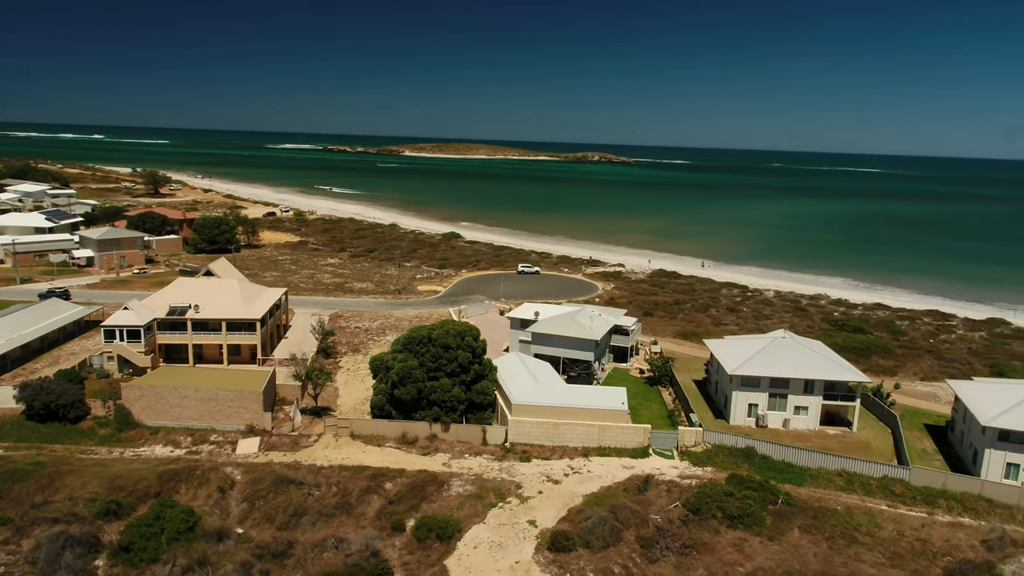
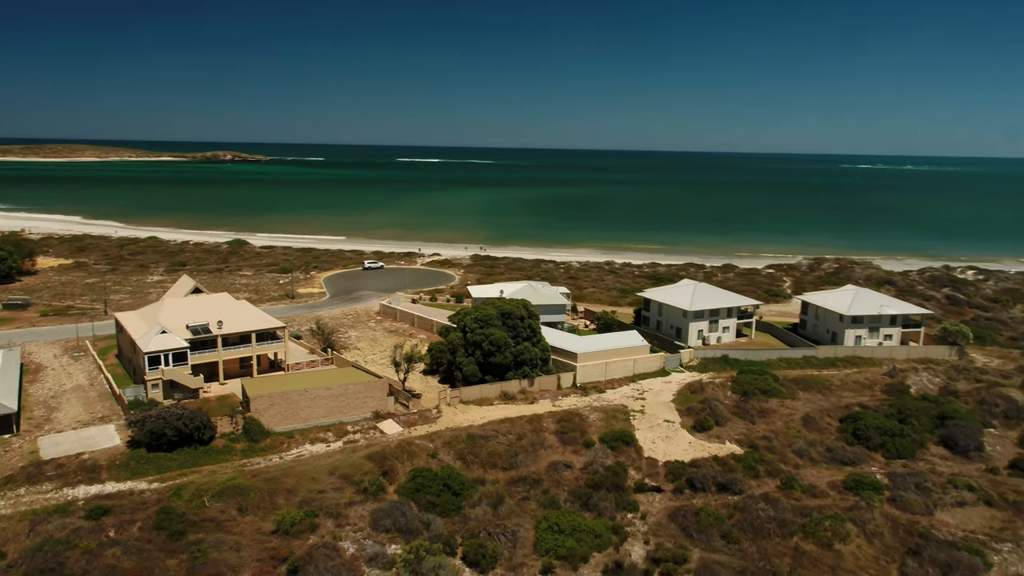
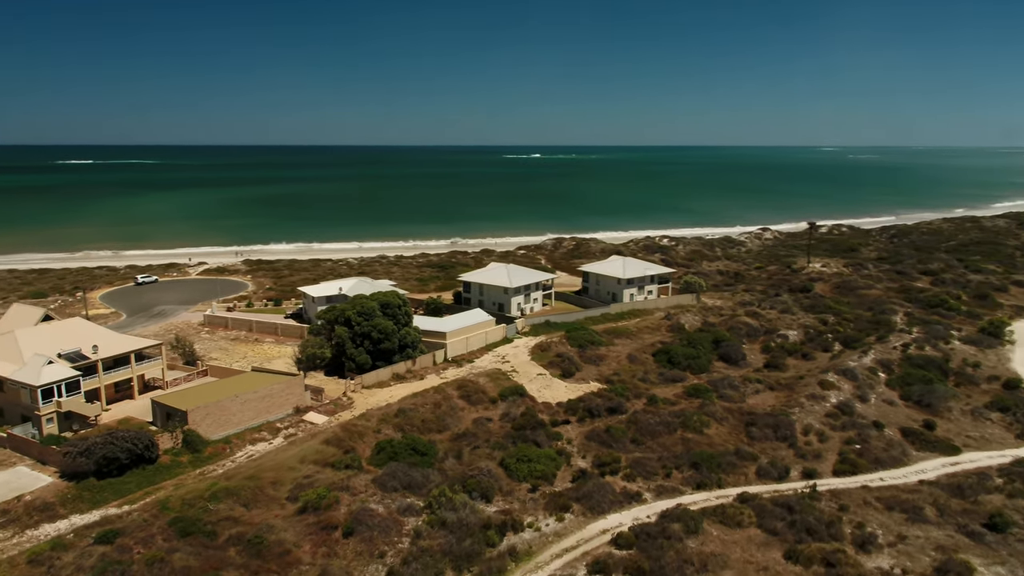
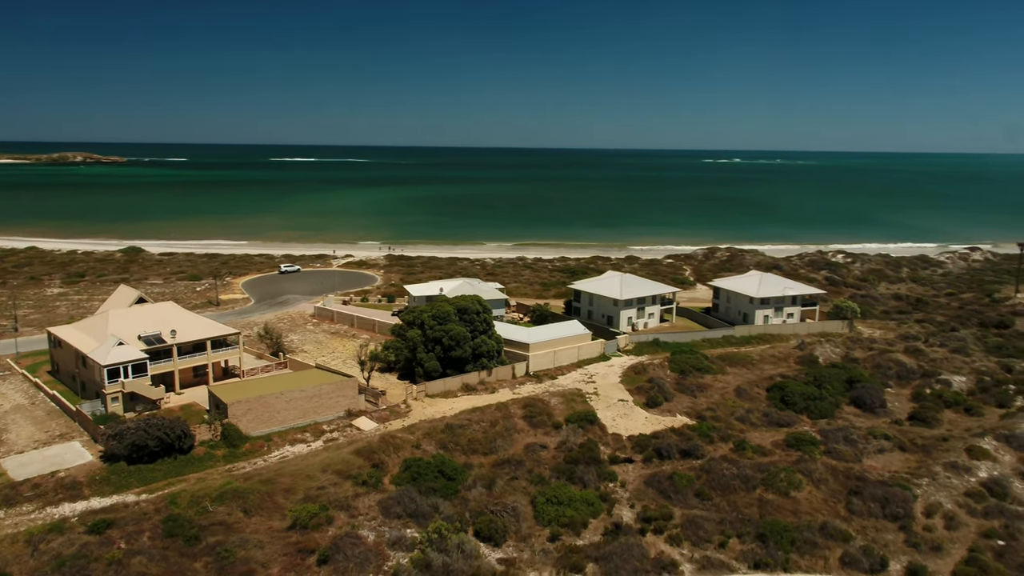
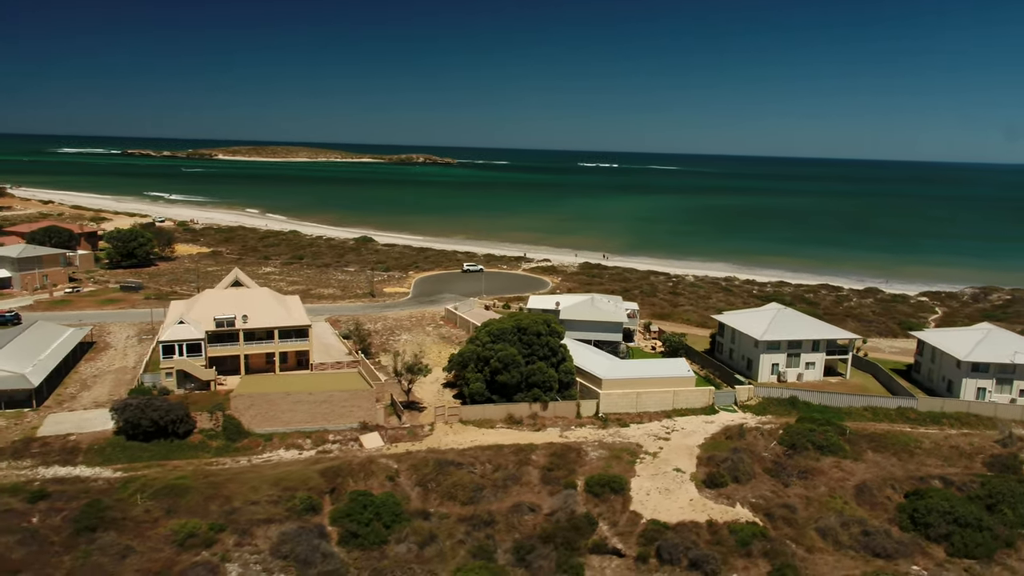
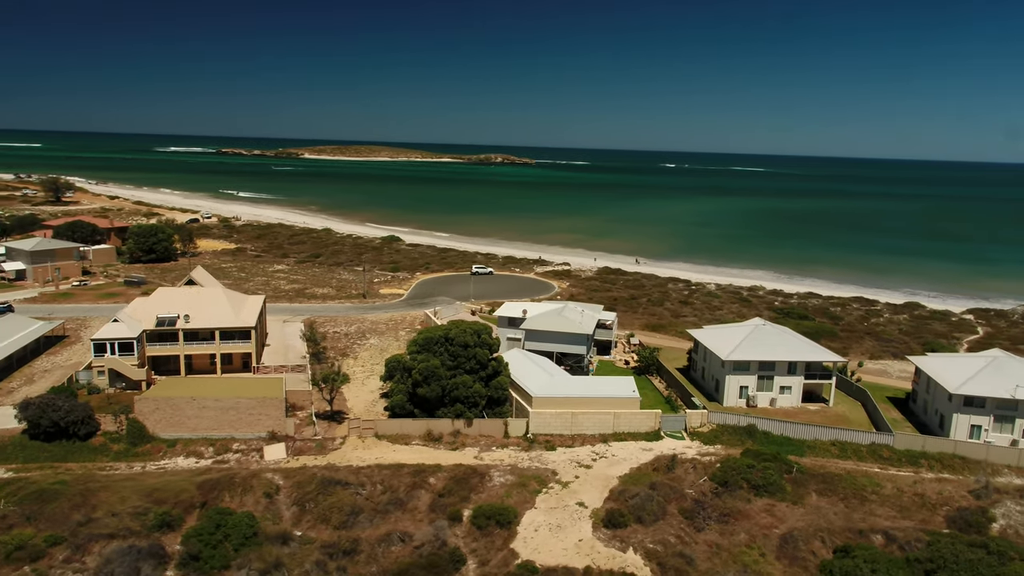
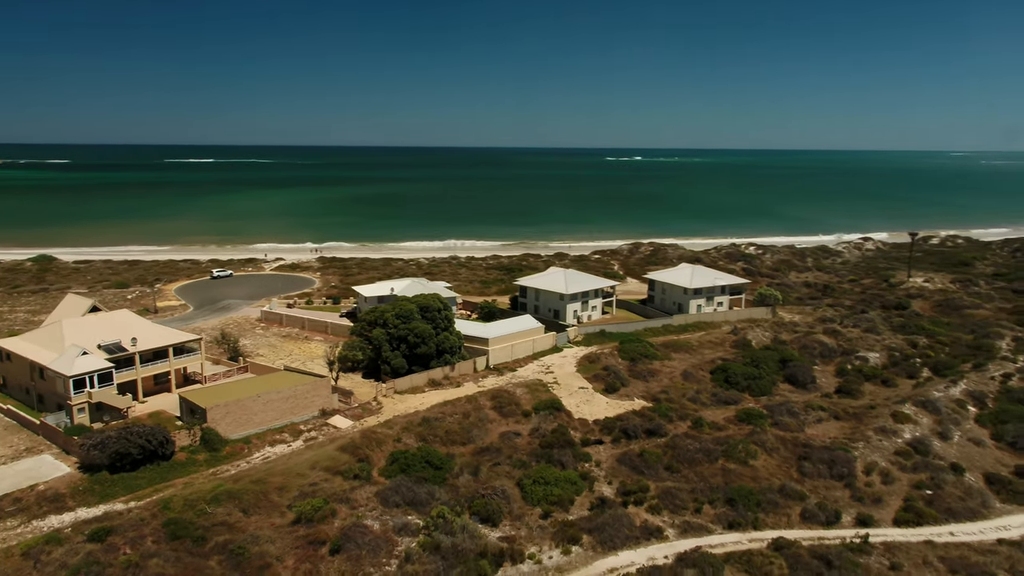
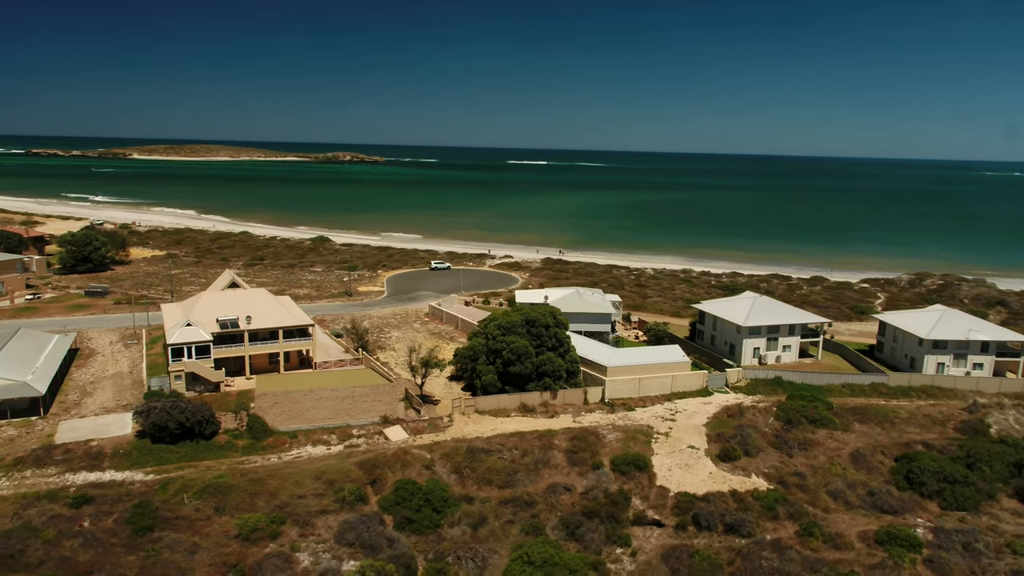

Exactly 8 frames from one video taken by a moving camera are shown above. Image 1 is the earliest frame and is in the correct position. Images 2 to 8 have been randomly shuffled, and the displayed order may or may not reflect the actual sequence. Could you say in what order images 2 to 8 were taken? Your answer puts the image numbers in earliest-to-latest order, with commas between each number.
6, 5, 8, 2, 4, 7, 3
